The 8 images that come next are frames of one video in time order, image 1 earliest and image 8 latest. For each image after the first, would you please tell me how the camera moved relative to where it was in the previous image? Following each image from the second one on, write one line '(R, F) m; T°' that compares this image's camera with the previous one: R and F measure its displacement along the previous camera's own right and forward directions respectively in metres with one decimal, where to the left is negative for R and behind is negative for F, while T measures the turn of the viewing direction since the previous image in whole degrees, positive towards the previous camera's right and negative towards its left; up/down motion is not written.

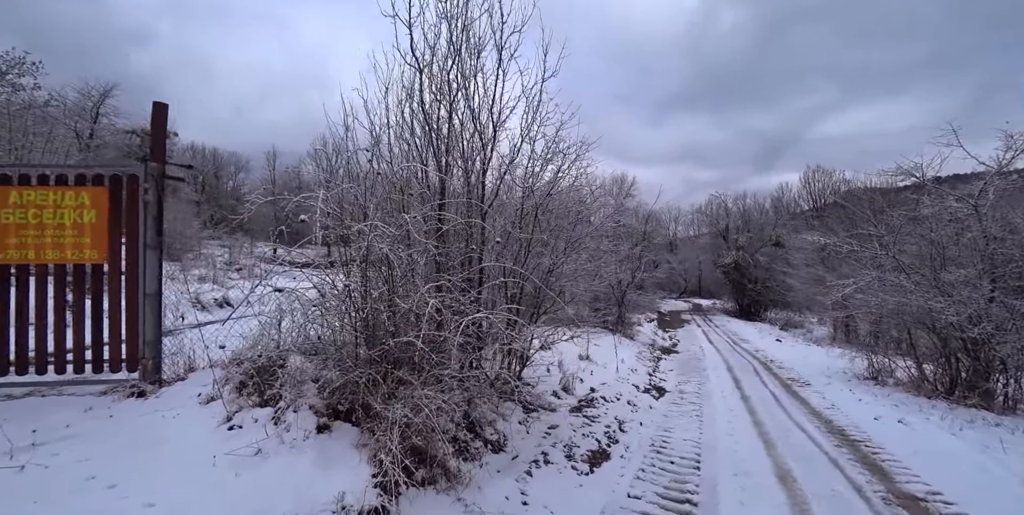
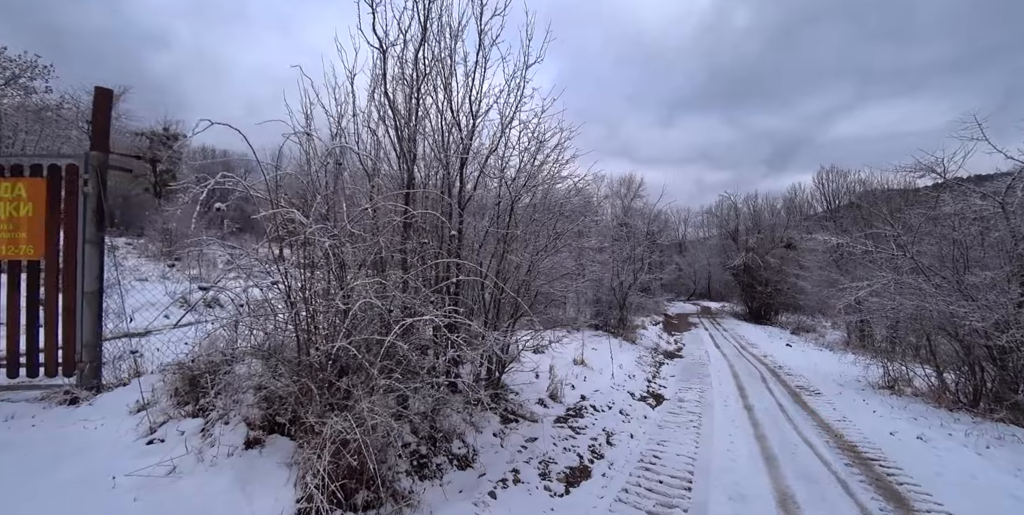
(+0.4, +0.4) m; -1°
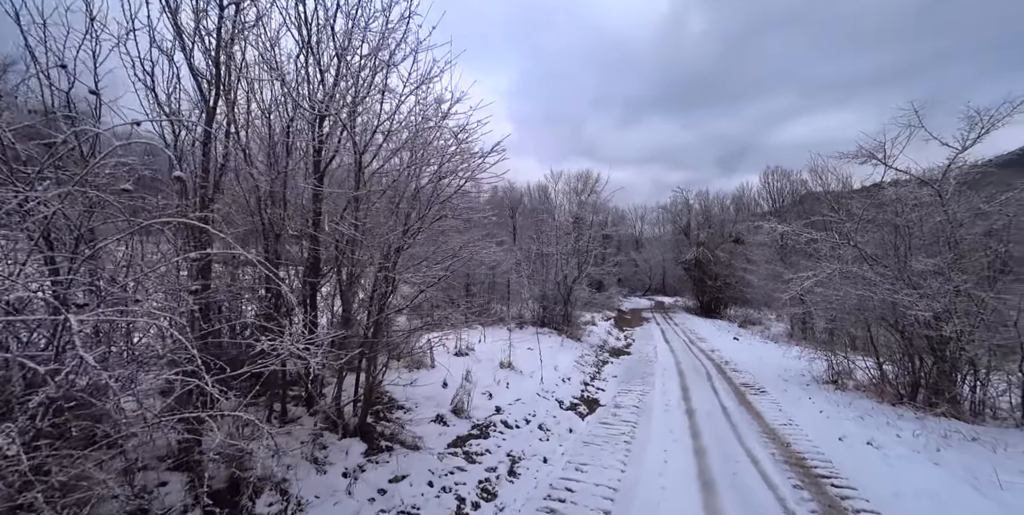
(+0.9, +1.3) m; +5°
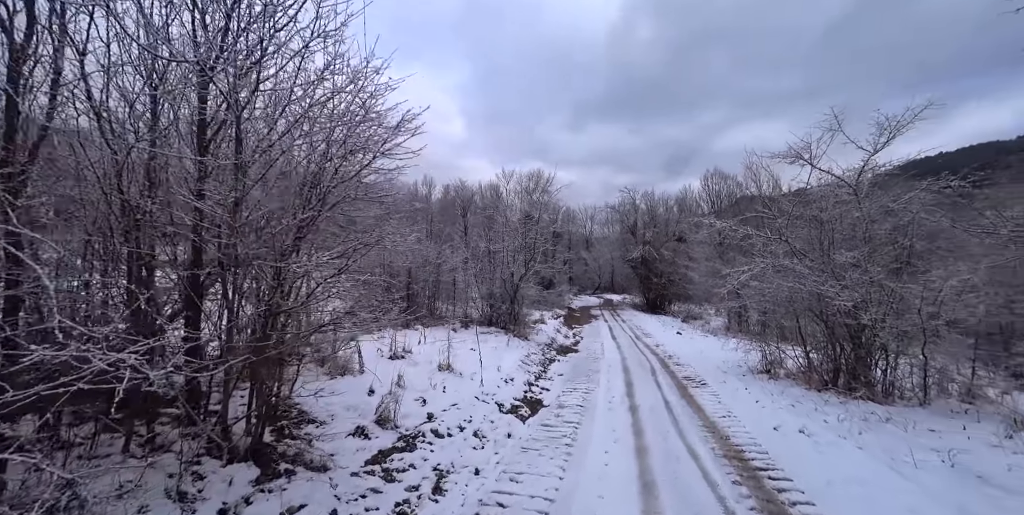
(+0.3, +0.4) m; +6°
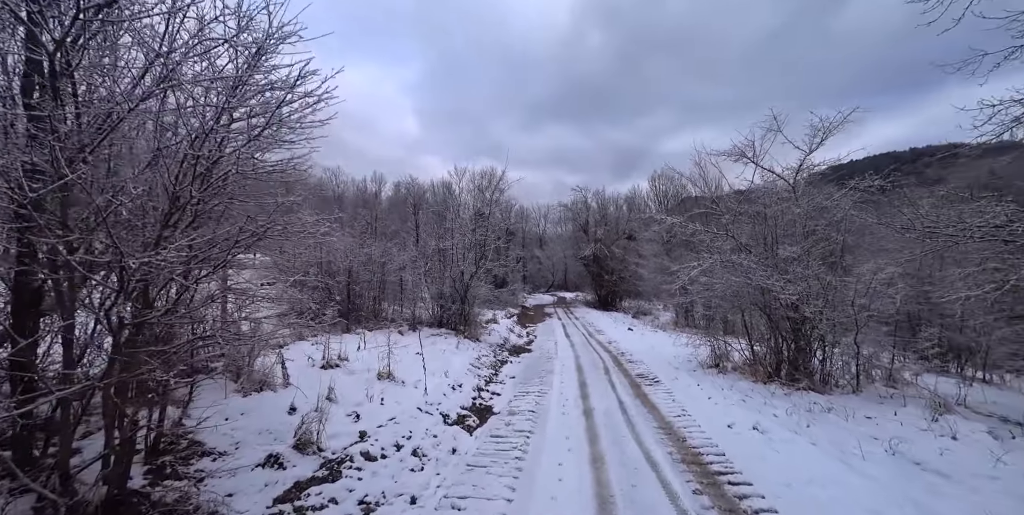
(+0.1, +0.6) m; +6°
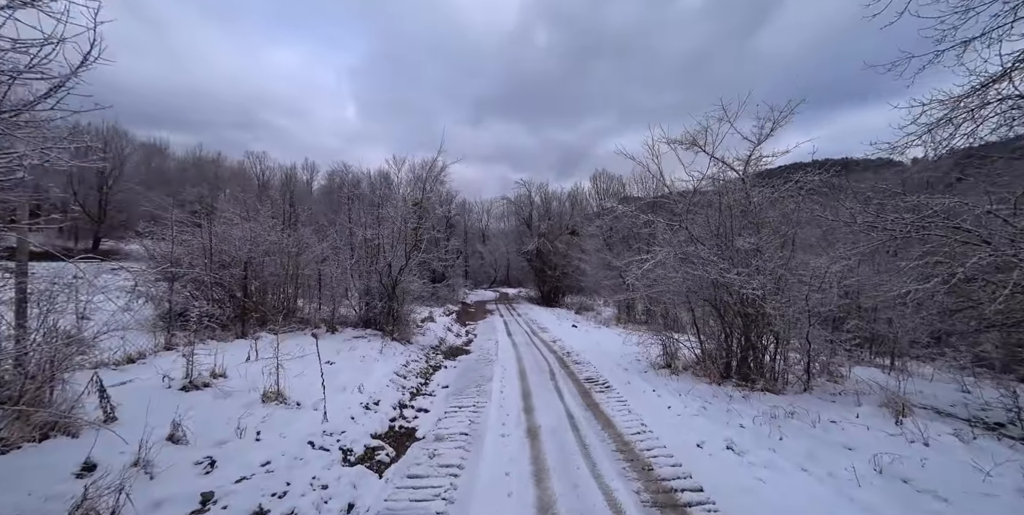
(+0.2, +1.4) m; +8°
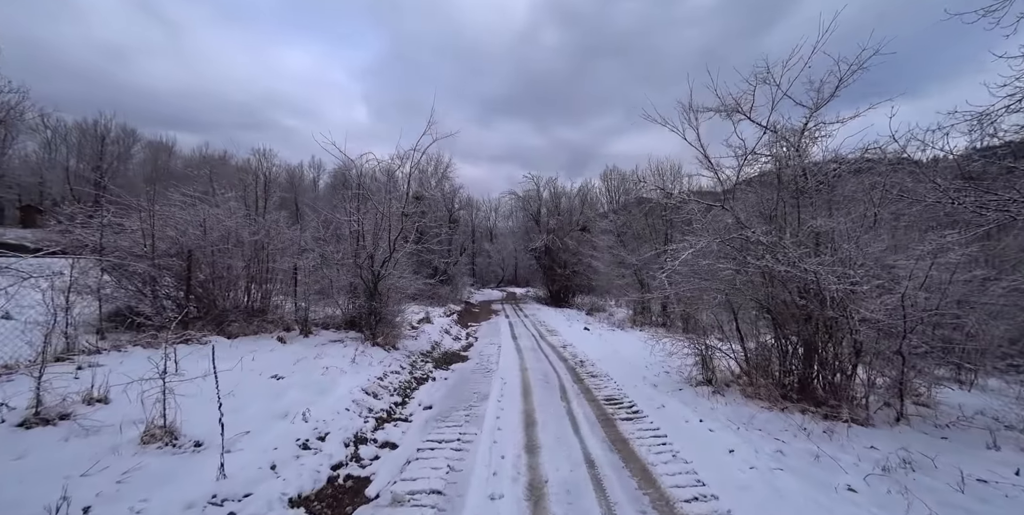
(+0.1, +2.0) m; -1°
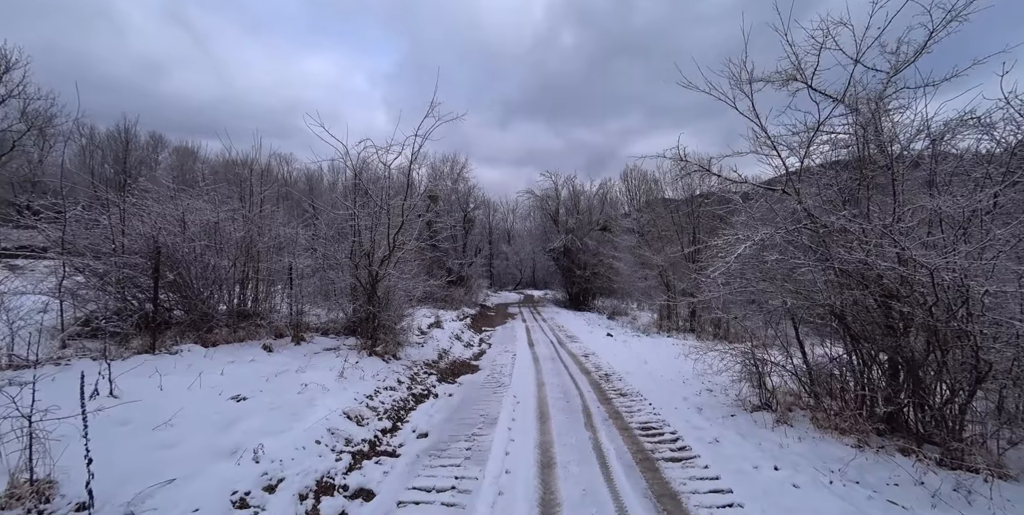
(+0.1, +1.4) m; -2°
